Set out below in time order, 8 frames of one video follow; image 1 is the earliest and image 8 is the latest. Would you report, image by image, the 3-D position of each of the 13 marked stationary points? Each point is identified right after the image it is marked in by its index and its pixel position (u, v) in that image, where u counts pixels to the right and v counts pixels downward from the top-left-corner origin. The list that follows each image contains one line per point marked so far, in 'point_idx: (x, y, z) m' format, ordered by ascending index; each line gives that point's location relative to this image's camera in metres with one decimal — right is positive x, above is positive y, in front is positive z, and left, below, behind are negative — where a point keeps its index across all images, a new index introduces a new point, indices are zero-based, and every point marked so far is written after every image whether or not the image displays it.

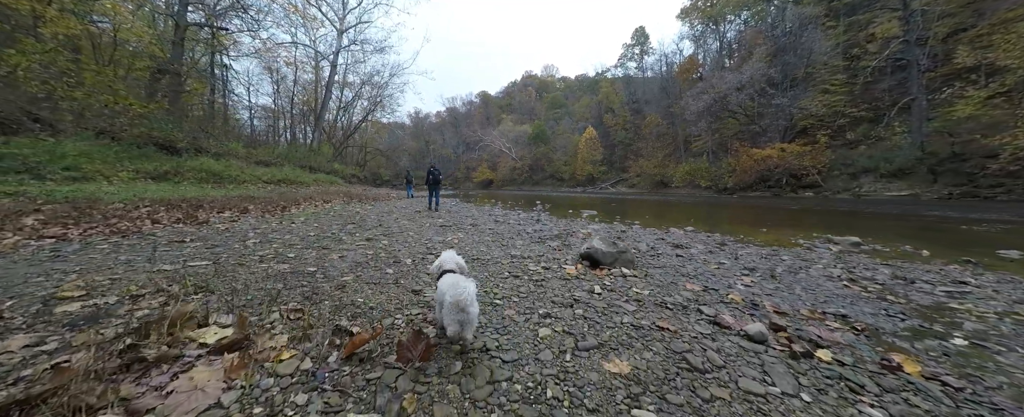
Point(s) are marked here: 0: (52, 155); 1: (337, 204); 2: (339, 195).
0: (-15.2, +1.7, +9.8) m
1: (-7.0, +0.1, +11.9) m
2: (-9.1, +0.7, +16.0) m
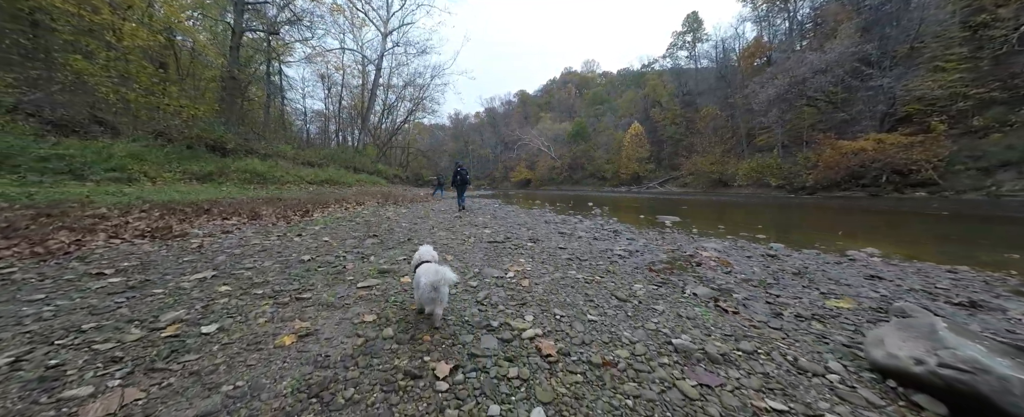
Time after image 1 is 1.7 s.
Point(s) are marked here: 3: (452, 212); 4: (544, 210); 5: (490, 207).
0: (-13.5, +1.7, +9.7) m
1: (-5.1, 0.0, +10.8) m
2: (-6.7, +0.6, +15.1) m
3: (-2.2, -0.2, +11.4) m
4: (+1.8, 0.0, +15.3) m
5: (-0.9, +0.1, +14.5) m
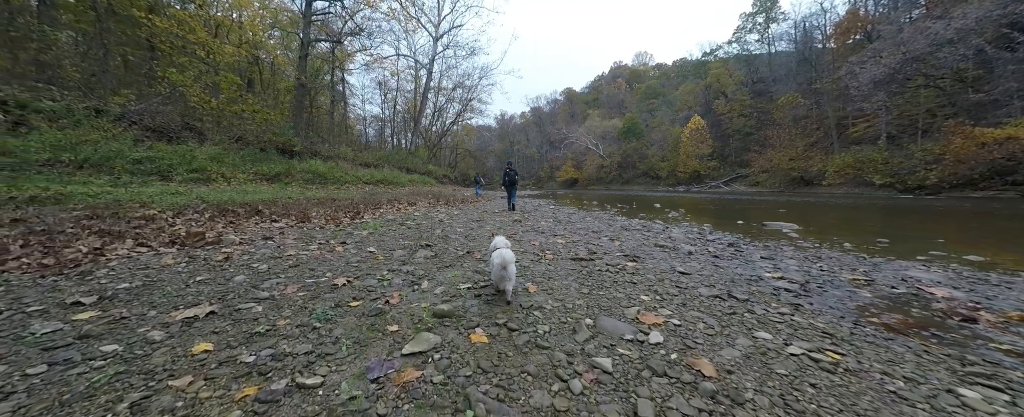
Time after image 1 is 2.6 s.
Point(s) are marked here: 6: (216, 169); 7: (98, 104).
0: (-11.5, +1.7, +10.5) m
1: (-3.1, 0.0, +10.3) m
2: (-4.1, +0.6, +14.8) m
3: (-0.2, -0.2, +10.4) m
4: (+4.4, -0.1, +13.8) m
5: (+1.6, 0.0, +13.4) m
6: (-11.2, +1.5, +11.2) m
7: (-15.3, +3.8, +10.9) m
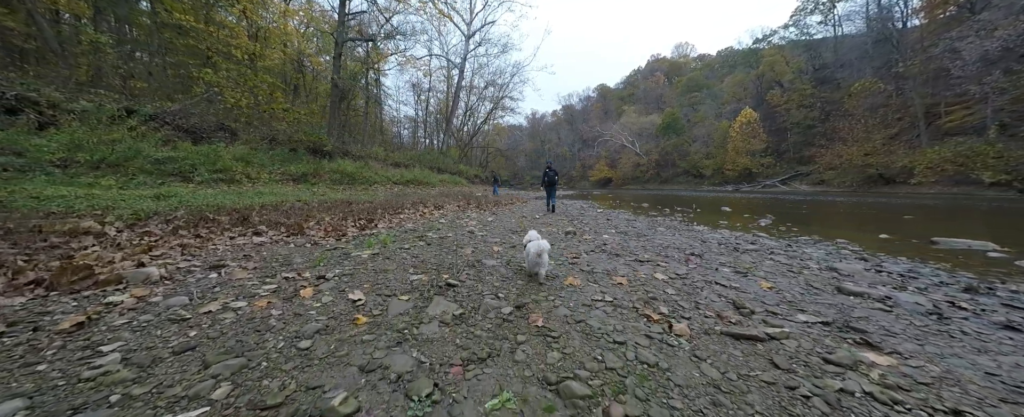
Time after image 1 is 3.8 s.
0: (-10.2, +1.6, +10.0) m
1: (-1.9, -0.1, +9.0) m
2: (-2.3, +0.5, +13.6) m
3: (+1.1, -0.3, +8.9) m
4: (+5.9, -0.3, +11.7) m
5: (+3.1, -0.1, +11.6) m
6: (-9.8, +1.4, +10.7) m
7: (-13.9, +3.8, +10.9) m
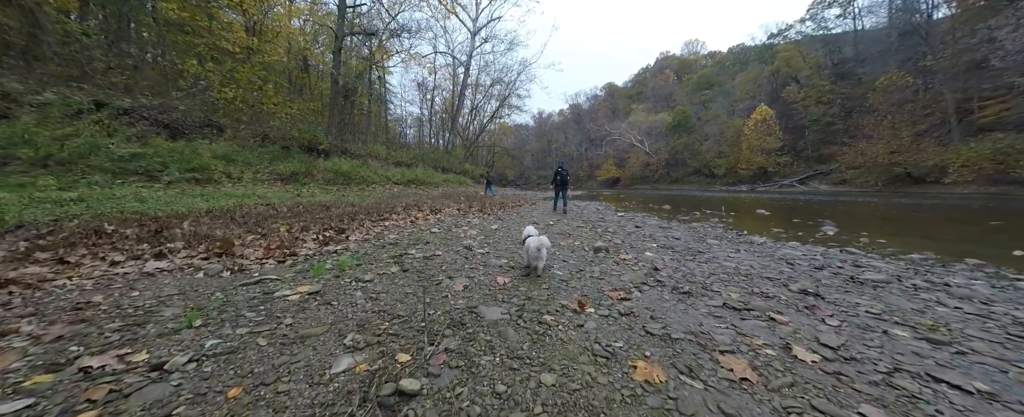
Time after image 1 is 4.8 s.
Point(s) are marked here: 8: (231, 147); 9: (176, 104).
0: (-10.0, +1.6, +9.0) m
1: (-1.7, -0.2, +7.9) m
2: (-2.0, +0.4, +12.4) m
3: (+1.3, -0.4, +7.6) m
4: (+6.2, -0.4, +10.4) m
5: (+3.4, -0.2, +10.3) m
6: (-9.5, +1.3, +9.7) m
7: (-13.6, +3.7, +9.9) m
8: (-10.7, +2.3, +11.3) m
9: (-13.8, +4.3, +12.3) m
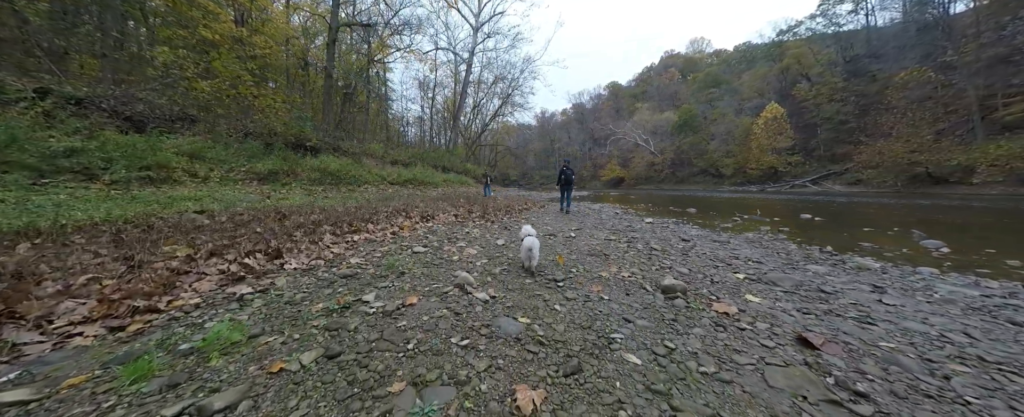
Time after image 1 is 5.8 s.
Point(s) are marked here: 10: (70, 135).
0: (-9.8, +1.5, +7.8) m
1: (-1.5, -0.3, +6.5) m
2: (-1.8, +0.3, +11.1) m
3: (+1.5, -0.6, +6.3) m
4: (+6.4, -0.5, +9.0) m
5: (+3.6, -0.4, +9.0) m
6: (-9.3, +1.2, +8.4) m
7: (-13.4, +3.6, +8.7) m
8: (-10.5, +2.2, +10.1) m
9: (-13.6, +4.2, +11.0) m
10: (-10.9, +1.8, +7.4) m
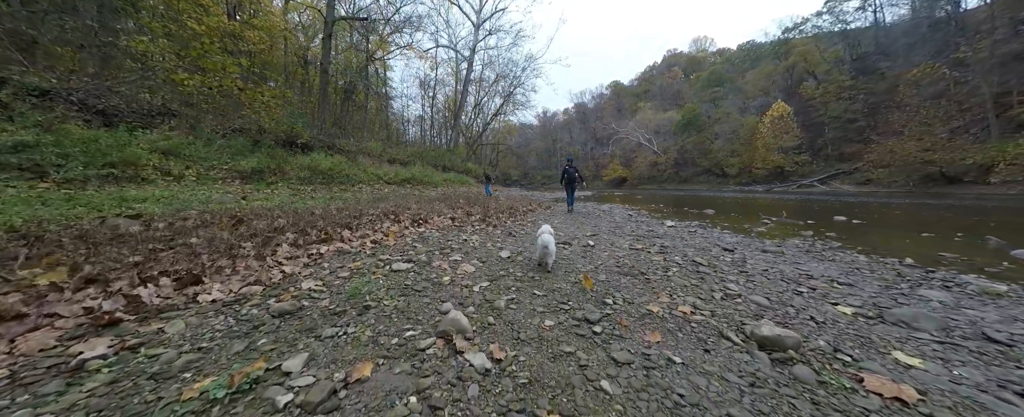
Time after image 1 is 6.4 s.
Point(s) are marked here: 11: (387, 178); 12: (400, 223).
0: (-9.7, +1.4, +7.0) m
1: (-1.4, -0.4, +5.7) m
2: (-1.7, +0.2, +10.3) m
3: (+1.6, -0.6, +5.5) m
4: (+6.5, -0.5, +8.1) m
5: (+3.7, -0.4, +8.1) m
6: (-9.2, +1.2, +7.7) m
7: (-13.3, +3.5, +8.0) m
8: (-10.3, +2.2, +9.3) m
9: (-13.5, +4.2, +10.3) m
10: (-10.8, +1.8, +6.6) m
11: (-6.3, +1.6, +15.0) m
12: (-2.1, -0.2, +5.7) m
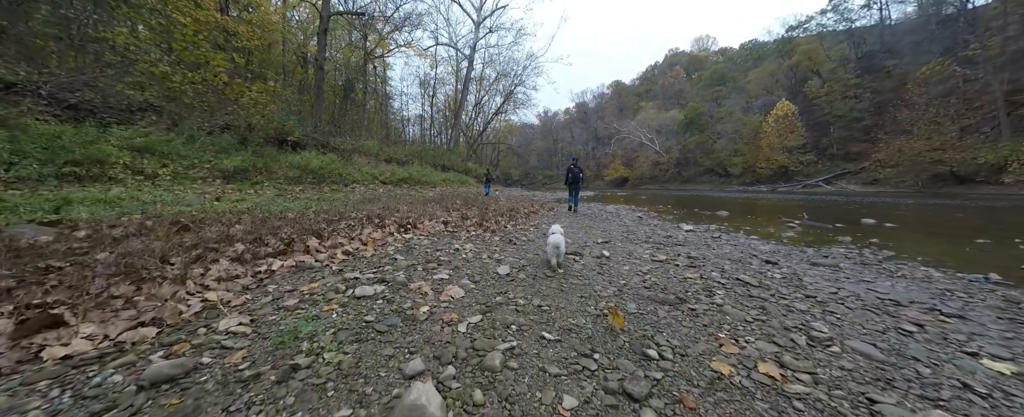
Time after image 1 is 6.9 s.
0: (-9.6, +1.4, +6.4) m
1: (-1.4, -0.4, +5.1) m
2: (-1.7, +0.2, +9.7) m
3: (+1.6, -0.6, +4.8) m
4: (+6.6, -0.6, +7.5) m
5: (+3.8, -0.5, +7.5) m
6: (-9.2, +1.1, +7.1) m
7: (-13.3, +3.5, +7.4) m
8: (-10.3, +2.1, +8.7) m
9: (-13.5, +4.1, +9.7) m
10: (-10.8, +1.7, +6.0) m
11: (-6.3, +1.5, +14.4) m
12: (-2.1, -0.3, +5.1) m
